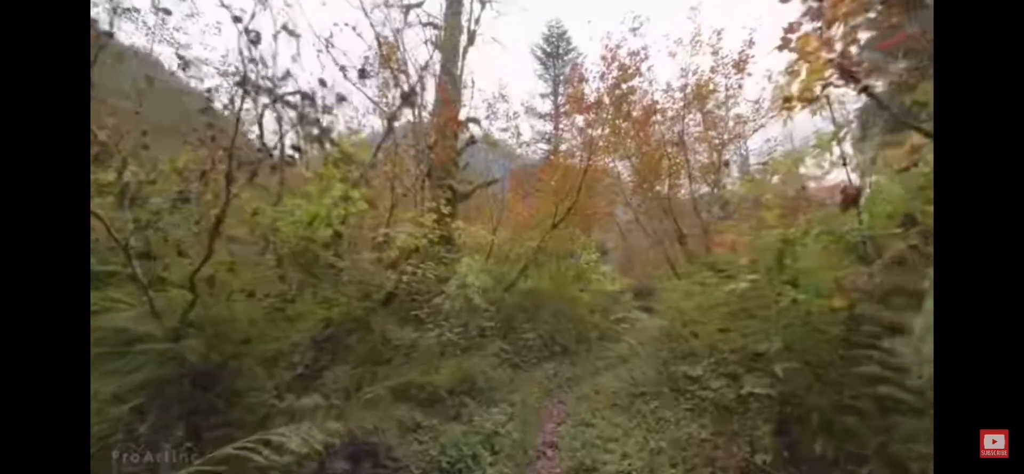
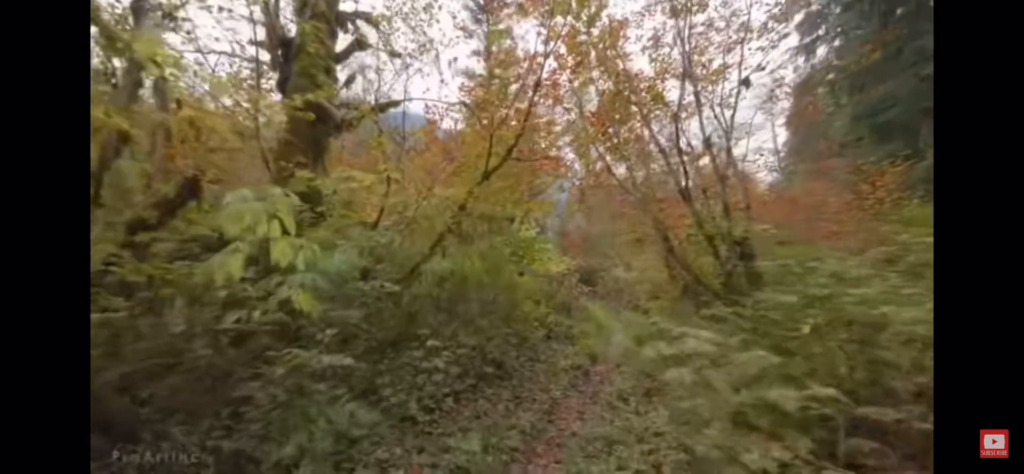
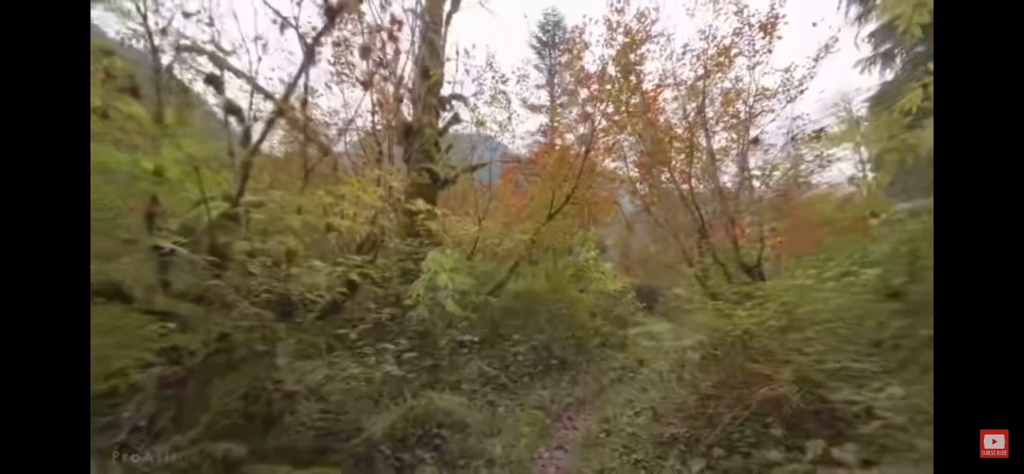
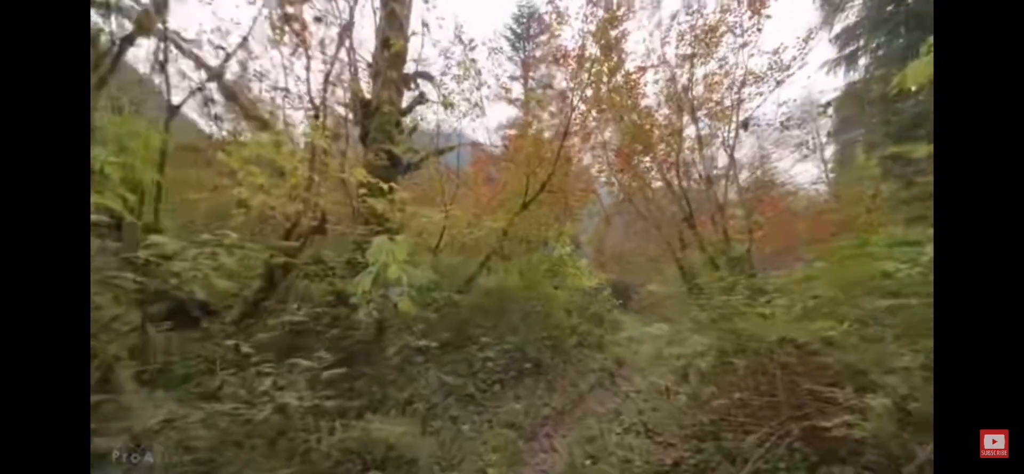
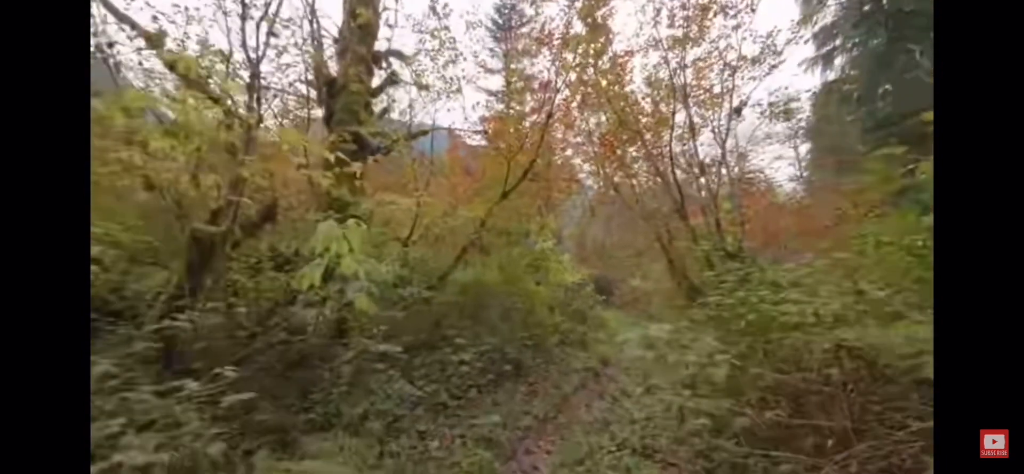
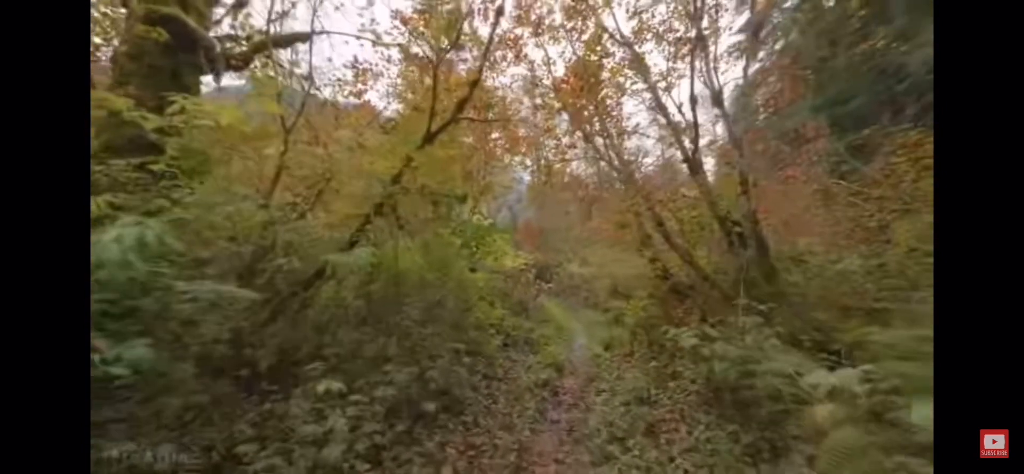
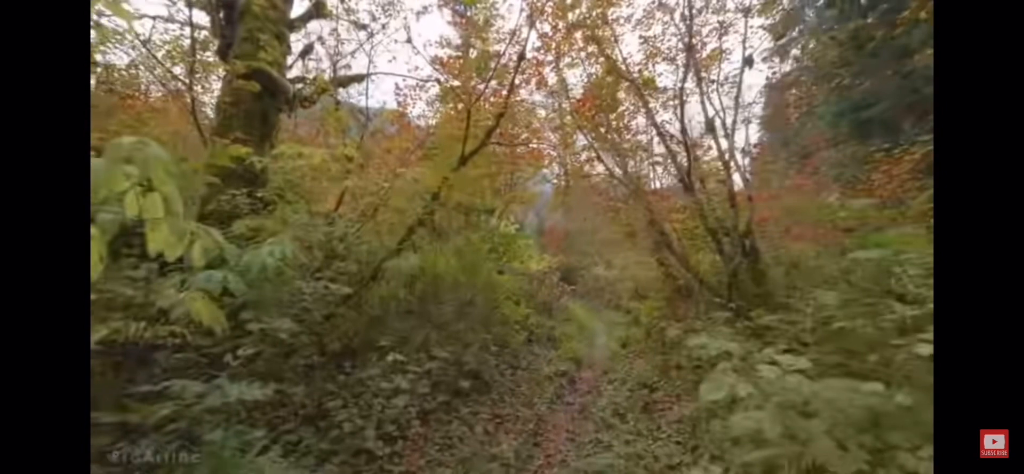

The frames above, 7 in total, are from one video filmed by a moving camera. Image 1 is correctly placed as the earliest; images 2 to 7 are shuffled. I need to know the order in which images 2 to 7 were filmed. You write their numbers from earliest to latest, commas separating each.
3, 4, 5, 2, 7, 6
